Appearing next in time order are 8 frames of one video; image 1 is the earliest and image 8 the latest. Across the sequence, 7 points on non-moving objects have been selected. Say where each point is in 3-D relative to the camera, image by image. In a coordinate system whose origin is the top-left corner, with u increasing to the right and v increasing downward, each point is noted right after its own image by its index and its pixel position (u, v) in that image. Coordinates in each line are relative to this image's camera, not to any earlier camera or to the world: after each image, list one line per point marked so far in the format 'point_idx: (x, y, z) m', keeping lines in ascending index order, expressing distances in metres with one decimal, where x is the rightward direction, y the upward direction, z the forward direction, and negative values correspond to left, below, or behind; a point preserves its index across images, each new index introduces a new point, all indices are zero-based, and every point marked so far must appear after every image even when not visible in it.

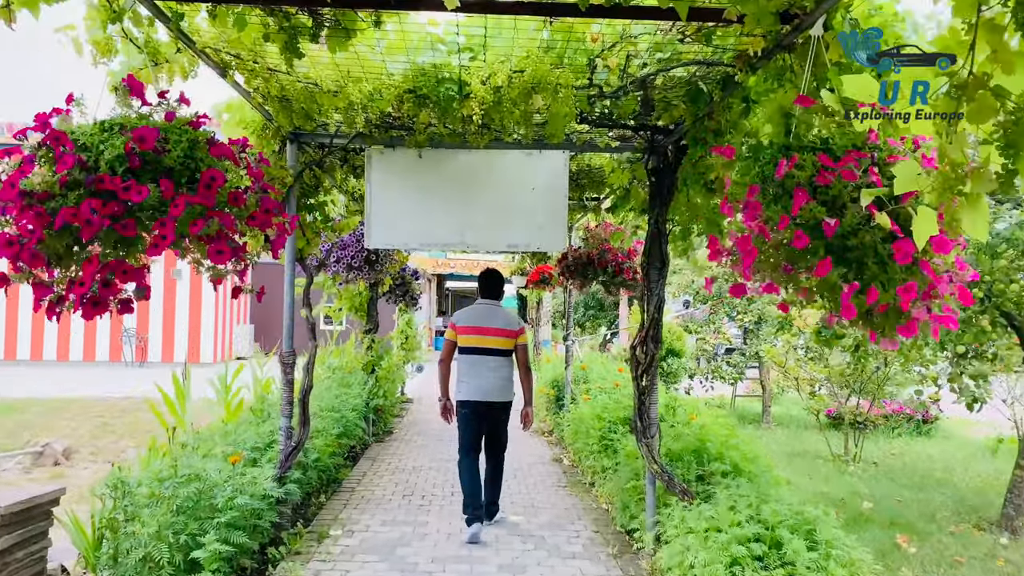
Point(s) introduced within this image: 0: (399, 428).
0: (-1.0, -1.2, +7.1) m
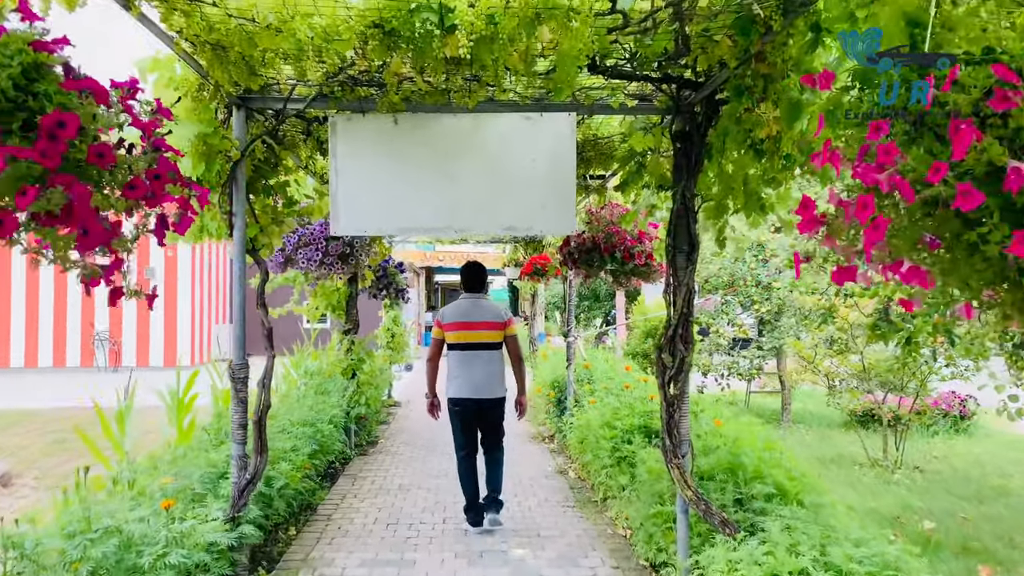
0: (-1.0, -1.2, +6.5) m
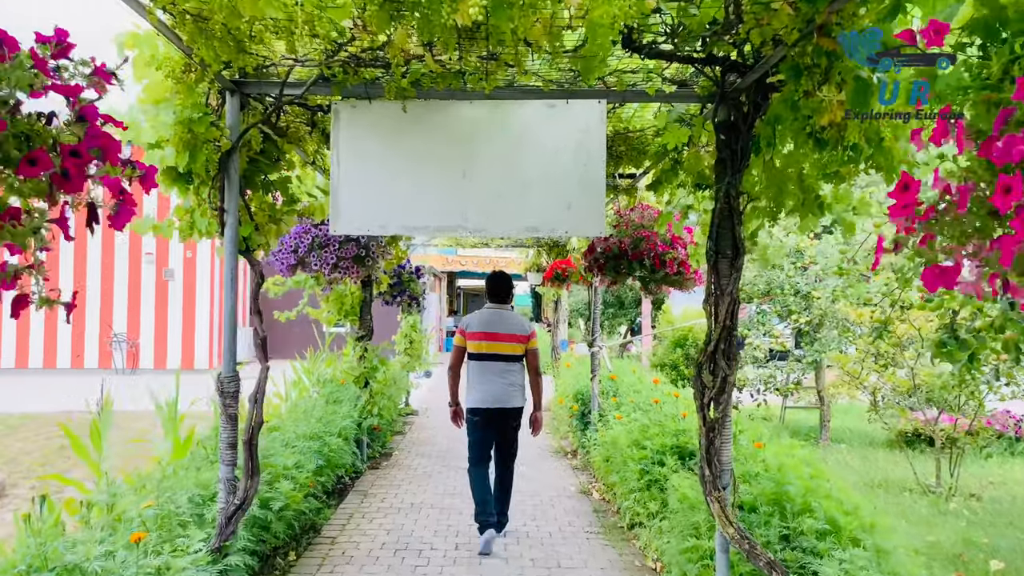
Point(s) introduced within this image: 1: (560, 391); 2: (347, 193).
0: (-0.9, -1.2, +6.2) m
1: (+0.4, -1.0, +7.5) m
2: (-0.6, +0.3, +2.7) m
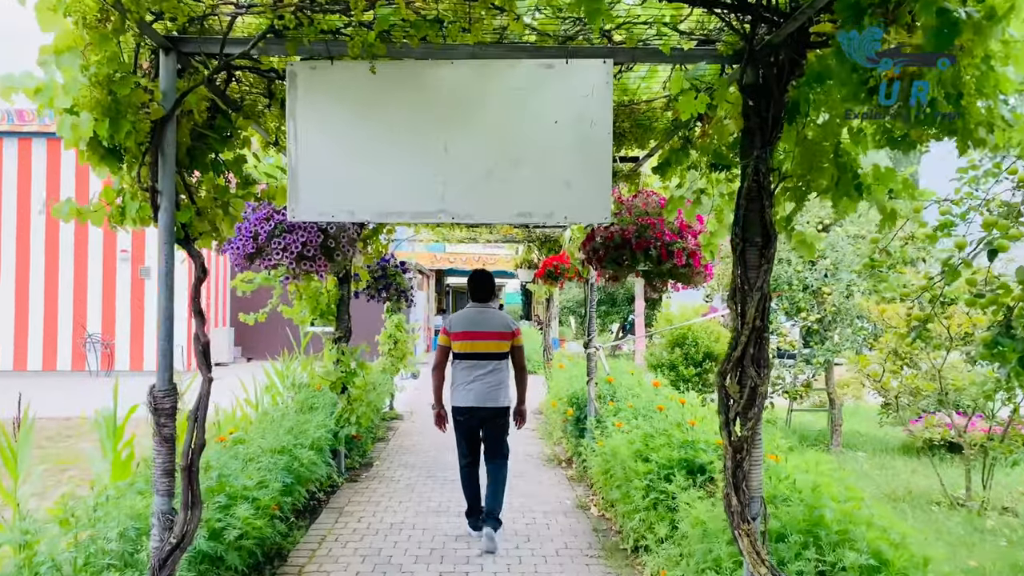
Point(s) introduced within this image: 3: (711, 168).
0: (-0.9, -1.2, +5.8) m
1: (+0.3, -0.9, +7.1) m
2: (-0.6, +0.3, +2.3) m
3: (+0.7, +0.4, +2.9) m
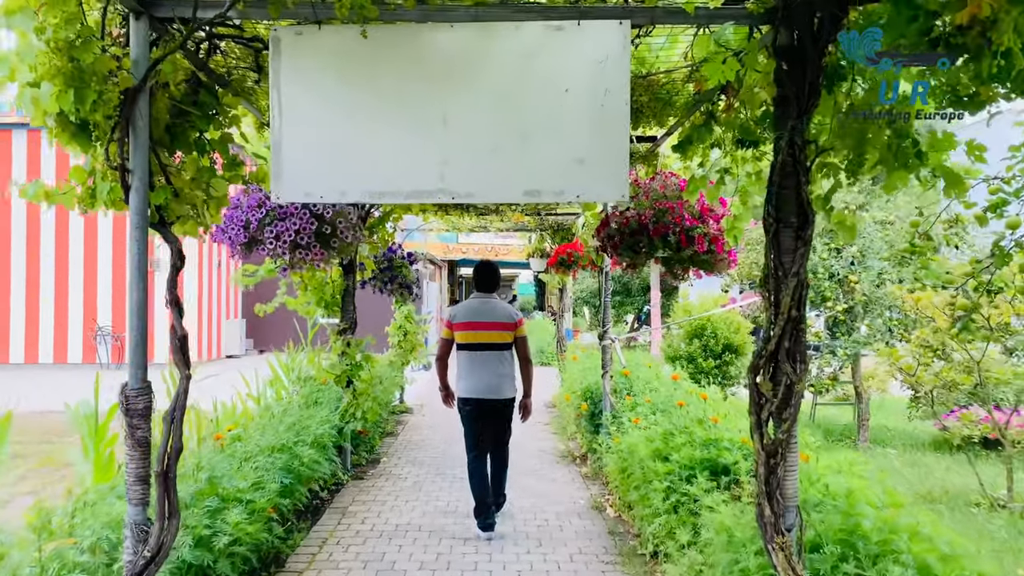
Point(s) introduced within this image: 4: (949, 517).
0: (-0.9, -1.1, +5.6) m
1: (+0.5, -0.8, +6.8) m
2: (-0.6, +0.4, +2.1) m
3: (+0.7, +0.5, +2.7) m
4: (+1.9, -1.0, +3.6) m
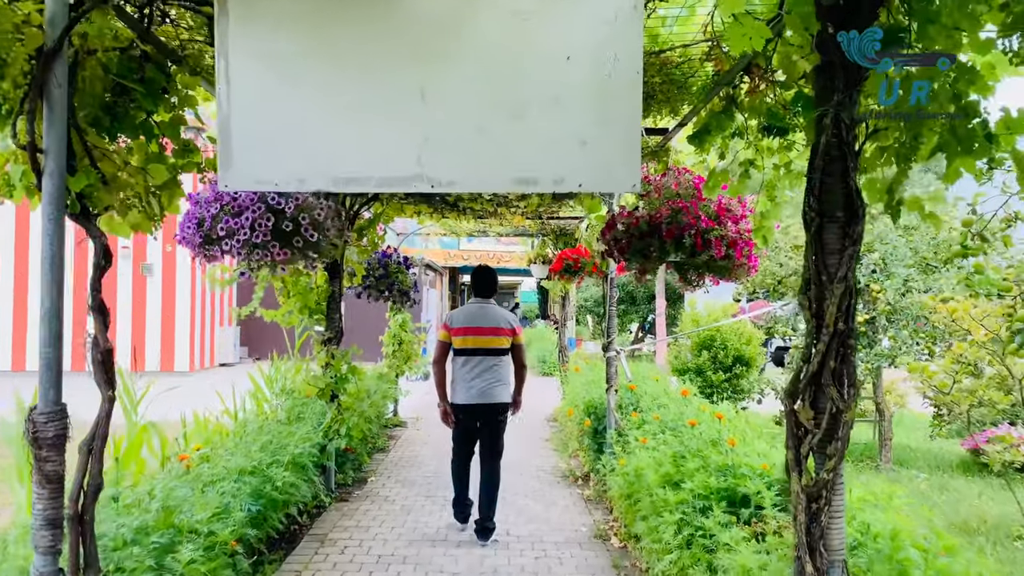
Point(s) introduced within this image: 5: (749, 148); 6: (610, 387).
0: (-0.9, -1.2, +5.2) m
1: (+0.4, -0.9, +6.5) m
2: (-0.6, +0.4, +1.8) m
3: (+0.7, +0.5, +2.3) m
4: (+1.9, -1.1, +3.2) m
5: (+0.8, +0.4, +2.6) m
6: (+0.6, -0.6, +4.7) m
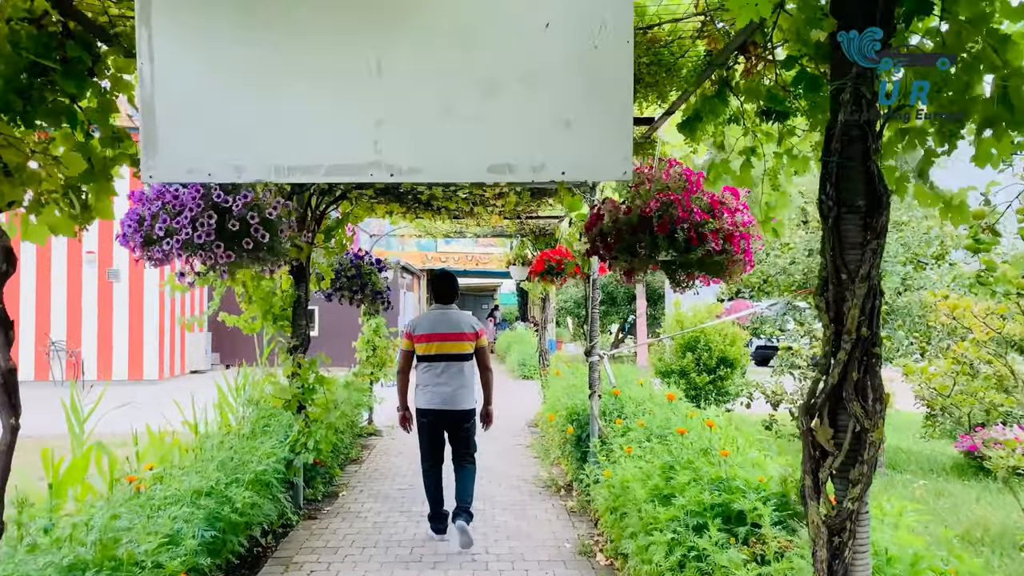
0: (-1.0, -1.2, +4.9) m
1: (+0.3, -0.9, +6.3) m
2: (-0.6, +0.3, +1.5) m
3: (+0.7, +0.5, +2.1) m
4: (+1.8, -1.0, +3.0) m
5: (+0.7, +0.4, +2.4) m
6: (+0.5, -0.6, +4.5) m
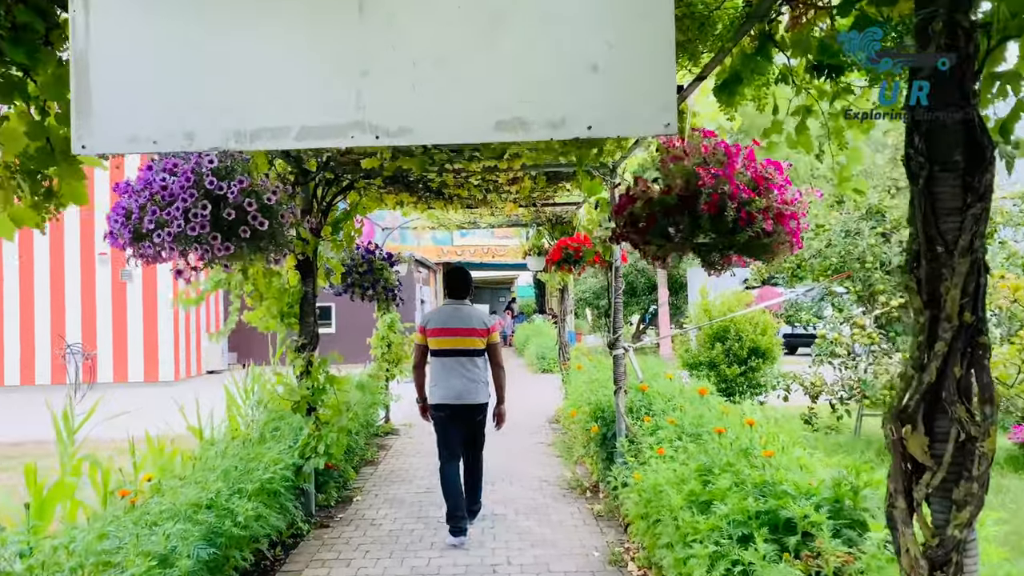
0: (-0.9, -1.2, +4.7) m
1: (+0.4, -0.8, +6.0) m
2: (-0.6, +0.3, +1.3) m
3: (+0.7, +0.5, +1.8) m
4: (+1.9, -1.0, +2.7) m
5: (+0.7, +0.5, +2.1) m
6: (+0.6, -0.5, +4.3) m
